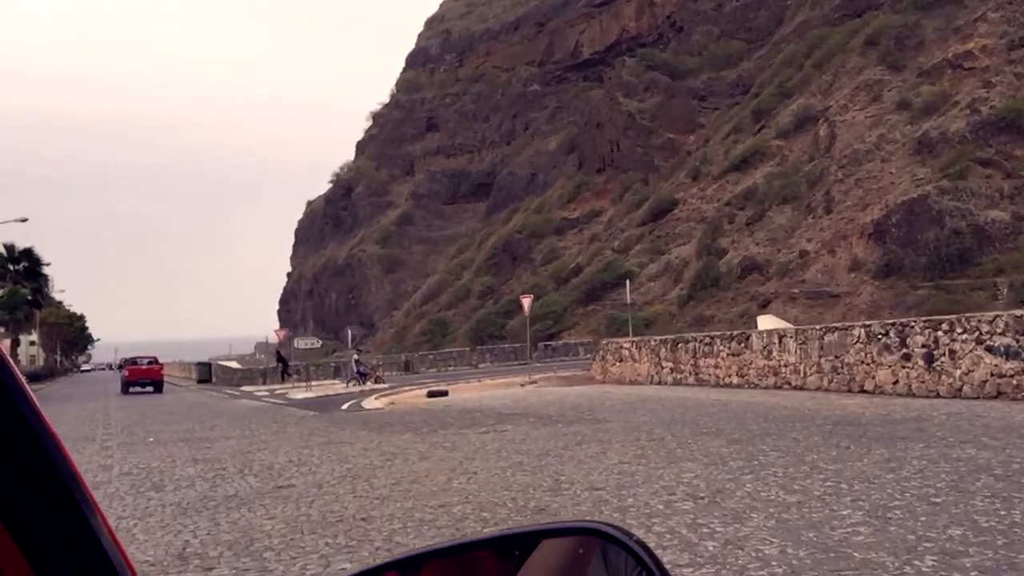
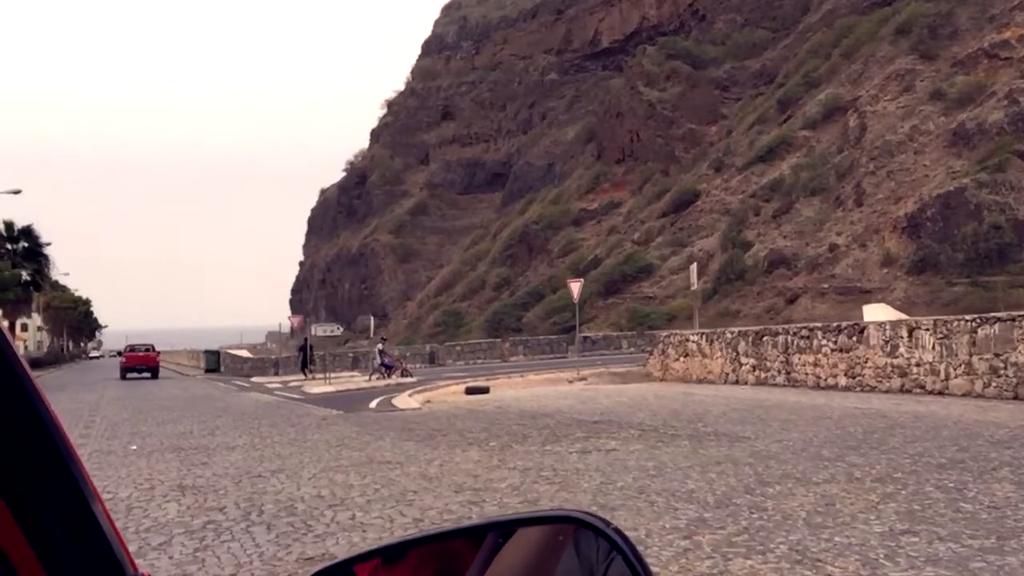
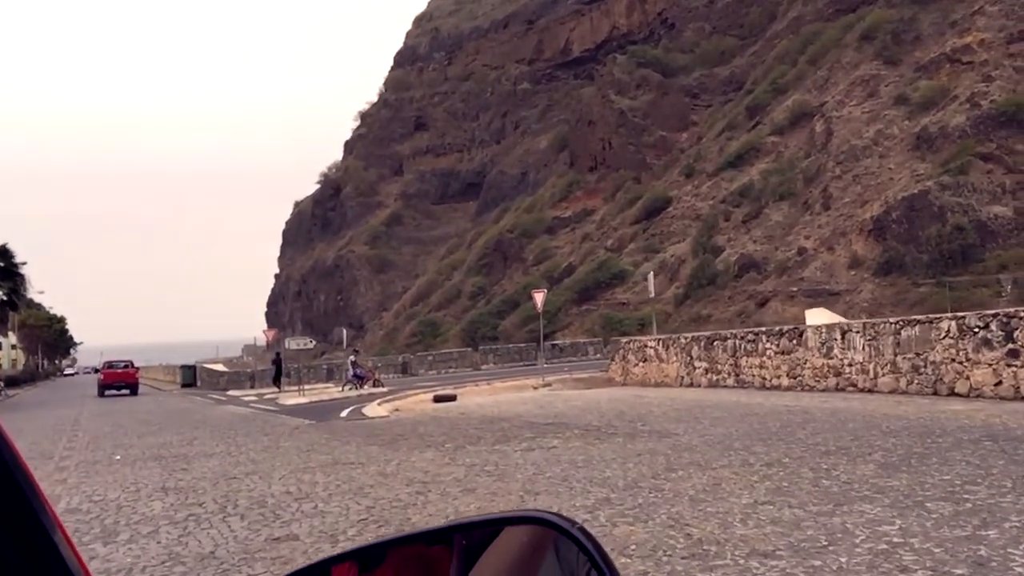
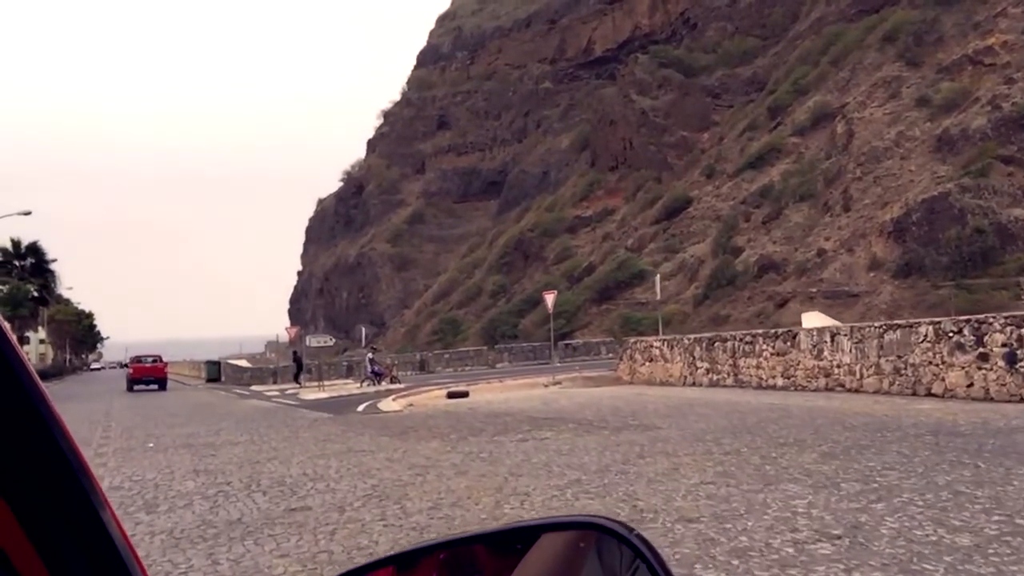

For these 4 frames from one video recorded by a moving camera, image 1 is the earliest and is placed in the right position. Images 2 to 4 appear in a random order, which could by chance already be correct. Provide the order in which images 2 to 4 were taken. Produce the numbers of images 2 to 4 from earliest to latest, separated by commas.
4, 3, 2
